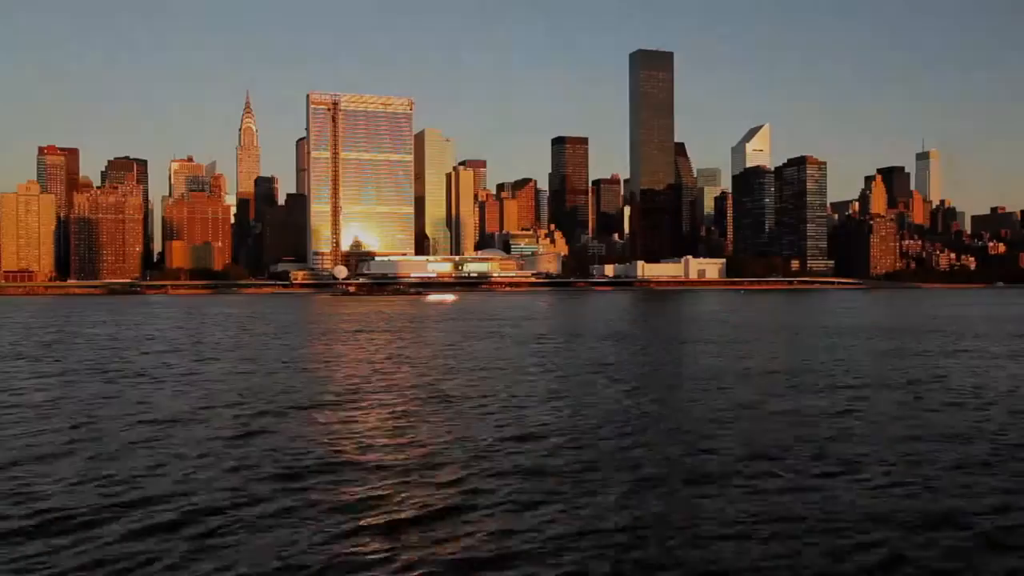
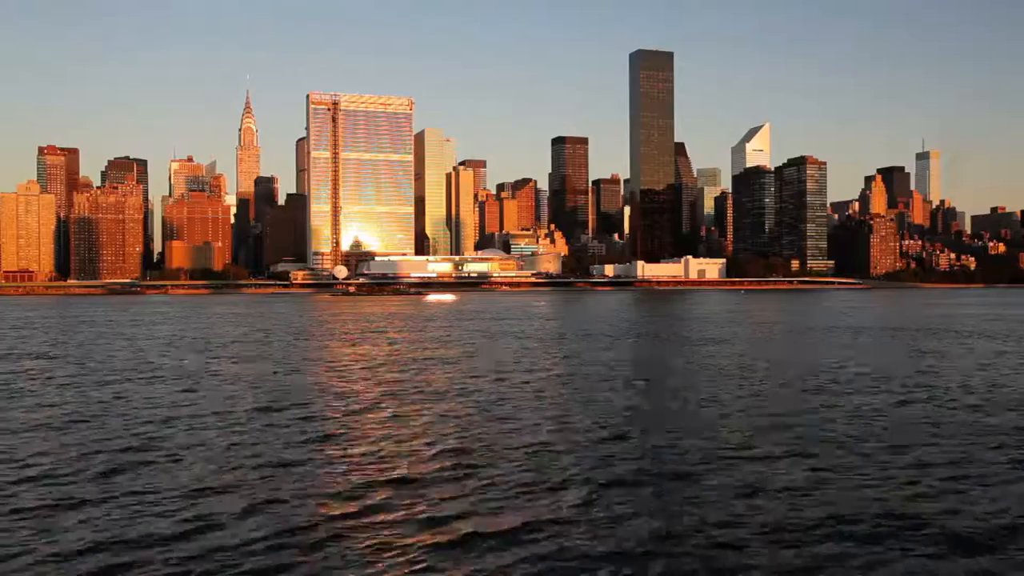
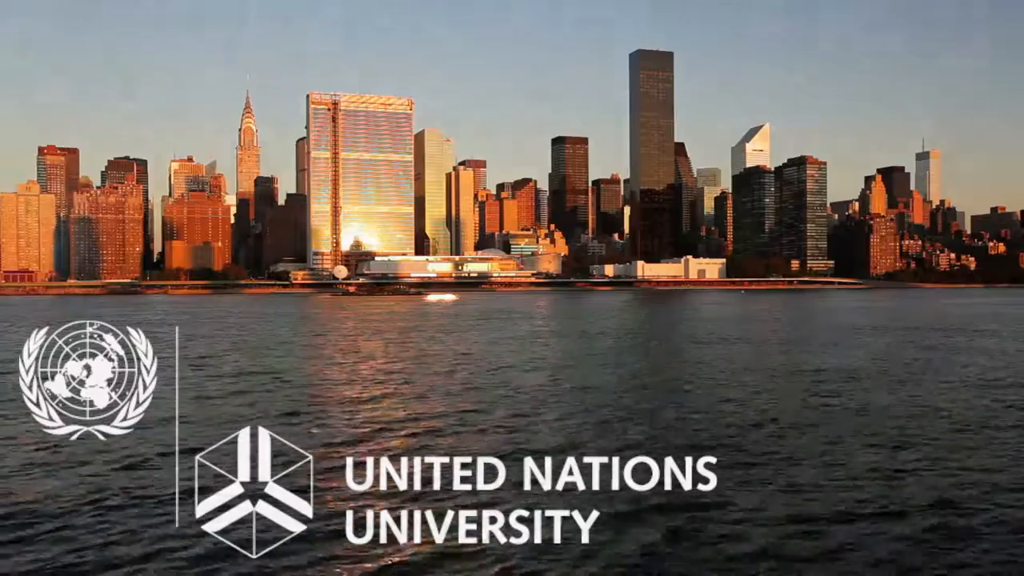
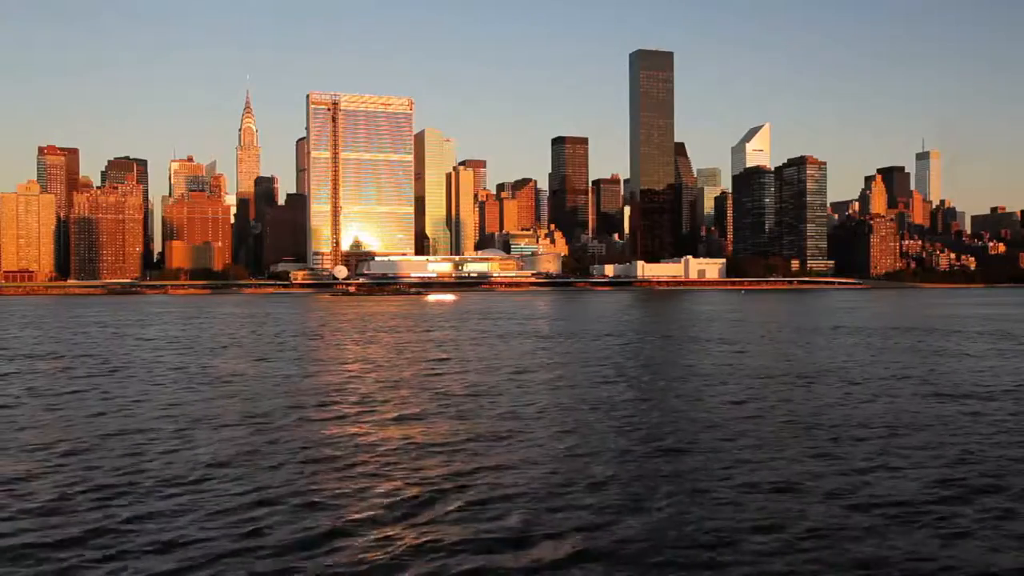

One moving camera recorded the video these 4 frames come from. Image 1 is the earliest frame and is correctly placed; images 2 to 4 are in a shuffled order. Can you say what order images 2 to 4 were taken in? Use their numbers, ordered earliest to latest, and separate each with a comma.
2, 4, 3
